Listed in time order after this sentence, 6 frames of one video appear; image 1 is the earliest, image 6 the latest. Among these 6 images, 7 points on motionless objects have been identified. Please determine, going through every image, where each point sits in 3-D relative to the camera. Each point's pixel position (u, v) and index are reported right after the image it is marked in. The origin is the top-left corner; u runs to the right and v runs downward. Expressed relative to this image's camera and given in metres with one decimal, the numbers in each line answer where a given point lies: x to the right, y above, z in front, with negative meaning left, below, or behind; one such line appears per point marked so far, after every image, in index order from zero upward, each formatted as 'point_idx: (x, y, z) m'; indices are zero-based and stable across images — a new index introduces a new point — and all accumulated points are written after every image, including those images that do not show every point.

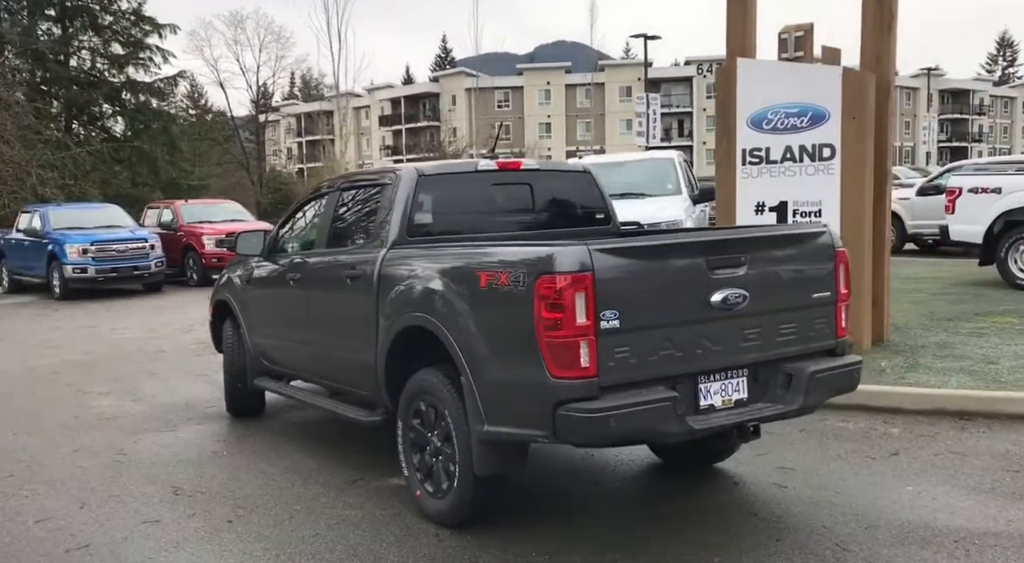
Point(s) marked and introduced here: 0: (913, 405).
0: (+2.8, -0.9, +5.7) m
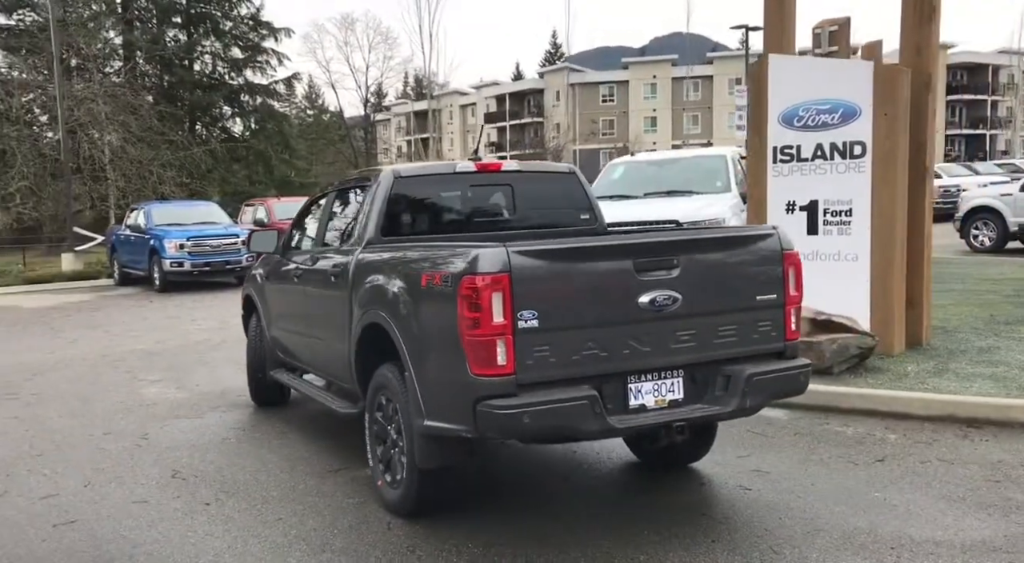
0: (+2.7, -0.9, +5.5) m
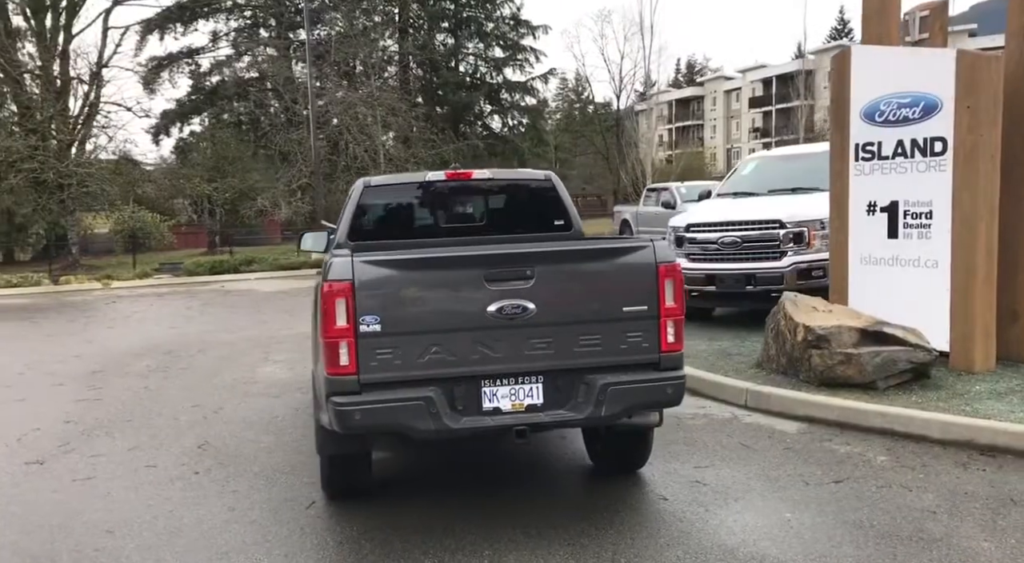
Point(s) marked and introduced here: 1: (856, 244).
0: (+2.6, -0.9, +5.0) m
1: (+3.2, +0.3, +7.6) m
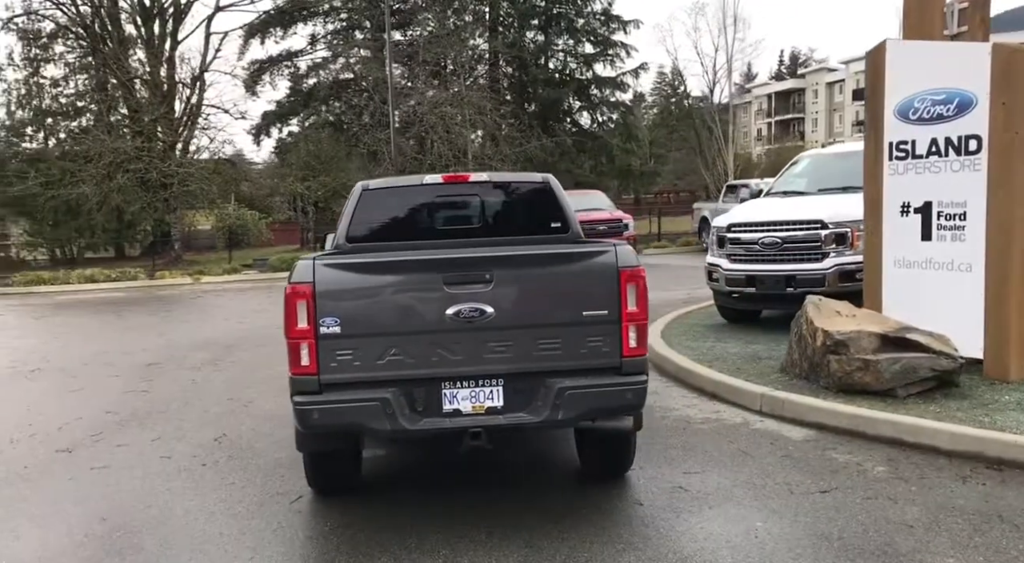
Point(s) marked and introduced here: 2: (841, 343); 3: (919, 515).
0: (+2.6, -1.0, +4.9) m
1: (+3.4, +0.3, +7.3) m
2: (+2.5, -0.5, +6.1) m
3: (+1.9, -1.1, +3.8) m
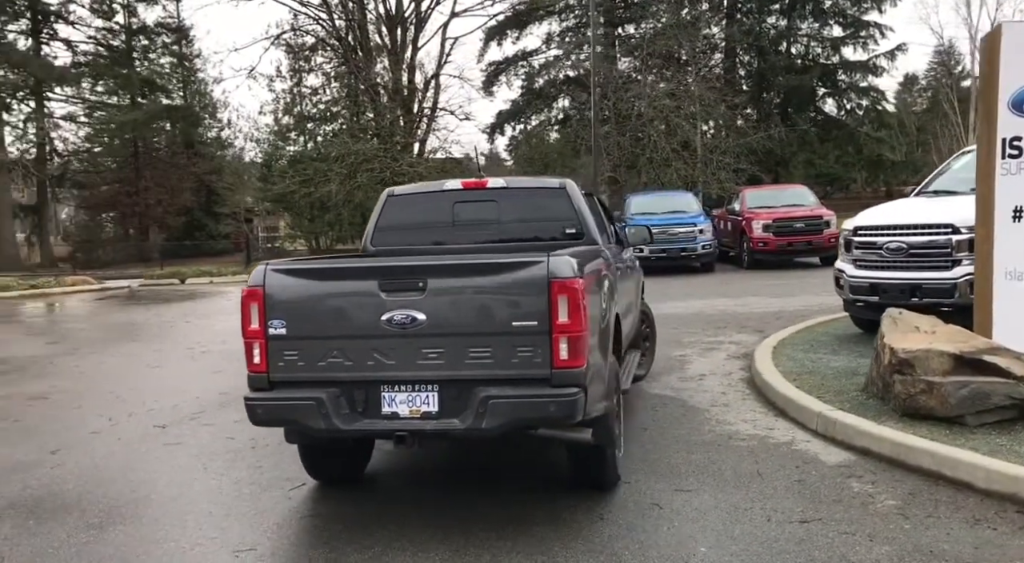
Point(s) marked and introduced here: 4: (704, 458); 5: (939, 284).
0: (+2.5, -1.1, +4.3) m
1: (+3.9, +0.2, +6.5) m
2: (+2.7, -0.6, +5.6) m
3: (+1.6, -1.2, +3.4) m
4: (+1.2, -1.1, +5.2) m
5: (+4.6, 0.0, +8.9) m
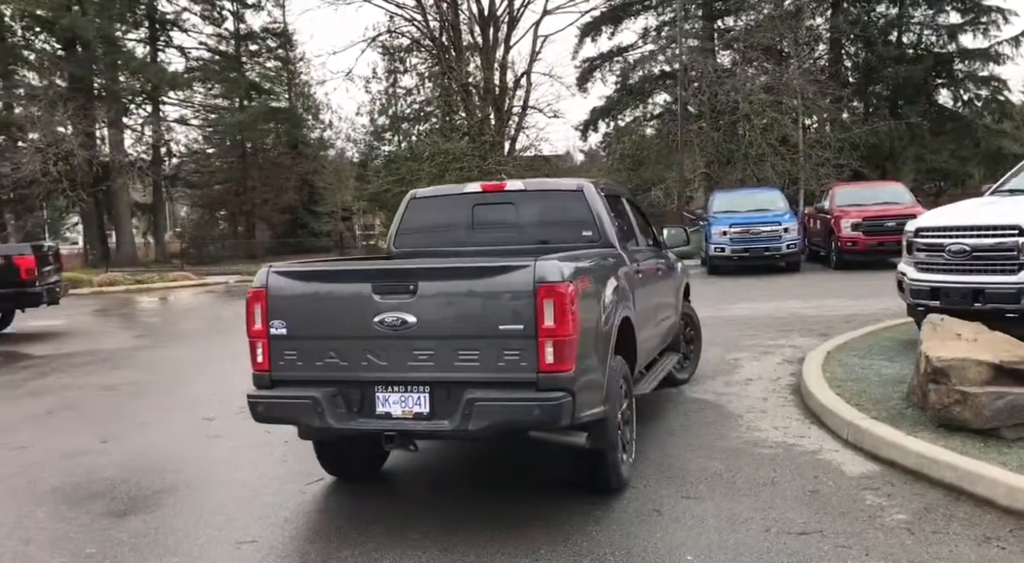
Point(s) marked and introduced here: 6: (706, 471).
0: (+2.5, -1.1, +4.1) m
1: (+4.1, +0.2, +6.2) m
2: (+2.8, -0.6, +5.4) m
3: (+1.5, -1.2, +3.3) m
4: (+1.3, -1.2, +5.1) m
5: (+5.1, -0.1, +8.5) m
6: (+1.2, -1.2, +5.0) m
